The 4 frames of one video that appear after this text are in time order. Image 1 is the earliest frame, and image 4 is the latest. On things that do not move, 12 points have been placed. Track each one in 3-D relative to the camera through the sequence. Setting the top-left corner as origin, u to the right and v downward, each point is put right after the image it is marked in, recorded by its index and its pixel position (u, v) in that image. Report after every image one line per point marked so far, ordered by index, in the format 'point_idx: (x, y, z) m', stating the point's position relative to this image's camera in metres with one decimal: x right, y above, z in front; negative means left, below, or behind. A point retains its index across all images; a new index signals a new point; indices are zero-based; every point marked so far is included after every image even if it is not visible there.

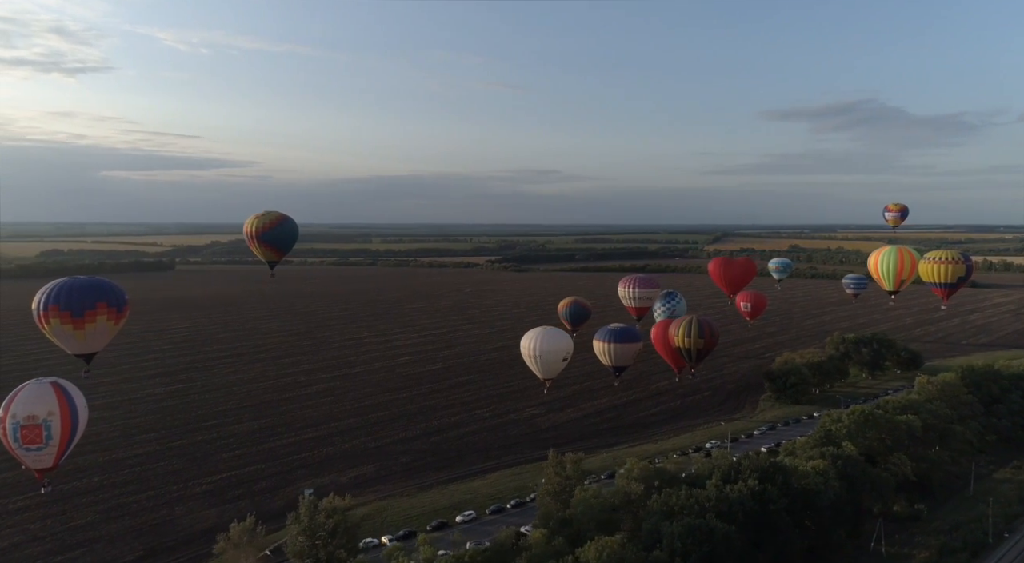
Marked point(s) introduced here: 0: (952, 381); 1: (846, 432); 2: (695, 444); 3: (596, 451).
0: (+9.9, -2.2, +17.6) m
1: (+6.1, -2.8, +14.3) m
2: (+4.1, -3.6, +17.3) m
3: (+1.9, -3.7, +17.0) m
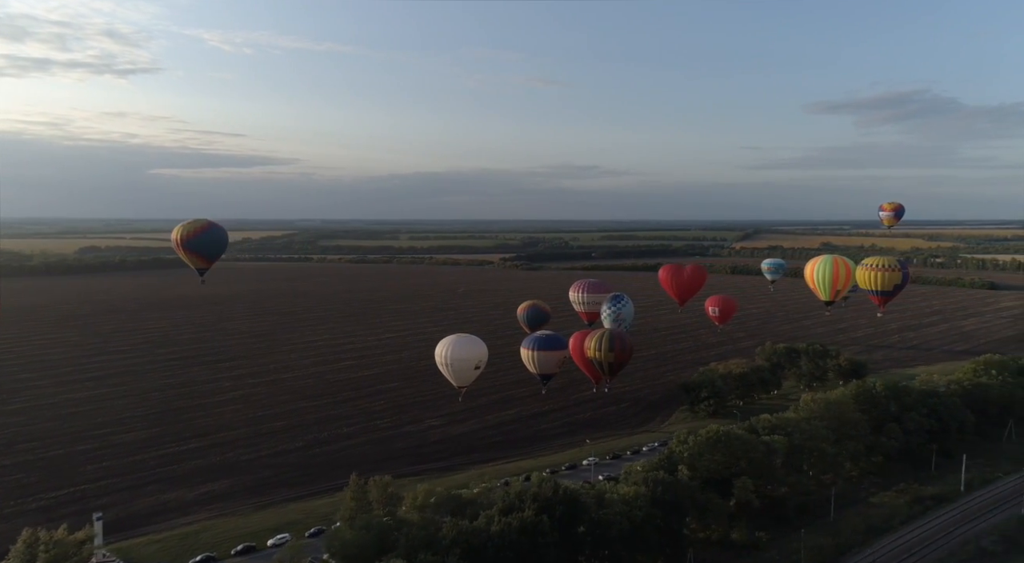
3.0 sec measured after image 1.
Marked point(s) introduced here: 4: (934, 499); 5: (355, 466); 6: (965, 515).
0: (+7.1, -2.5, +16.9) m
1: (+3.1, -3.0, +13.7) m
2: (+1.2, -3.9, +16.8) m
3: (-1.0, -4.0, +16.6) m
4: (+7.8, -4.0, +14.4) m
5: (-3.5, -4.1, +17.2) m
6: (+7.9, -4.1, +13.7) m
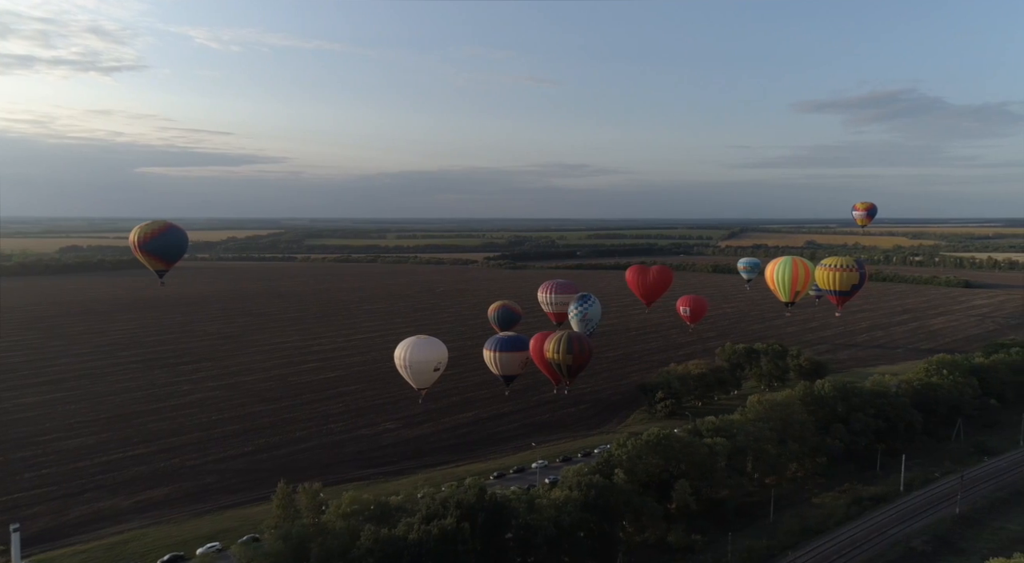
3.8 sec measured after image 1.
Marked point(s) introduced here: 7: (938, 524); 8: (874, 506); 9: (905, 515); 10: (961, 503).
0: (+5.9, -2.6, +16.9) m
1: (+2.0, -3.1, +13.7) m
2: (+0.1, -3.9, +16.7) m
3: (-2.1, -4.0, +16.5) m
4: (+6.7, -4.0, +14.5) m
5: (-4.6, -4.1, +17.0) m
6: (+6.8, -4.1, +13.8) m
7: (+7.3, -4.1, +13.4) m
8: (+6.6, -4.1, +14.2) m
9: (+6.9, -4.1, +13.8) m
10: (+8.2, -4.0, +14.3) m
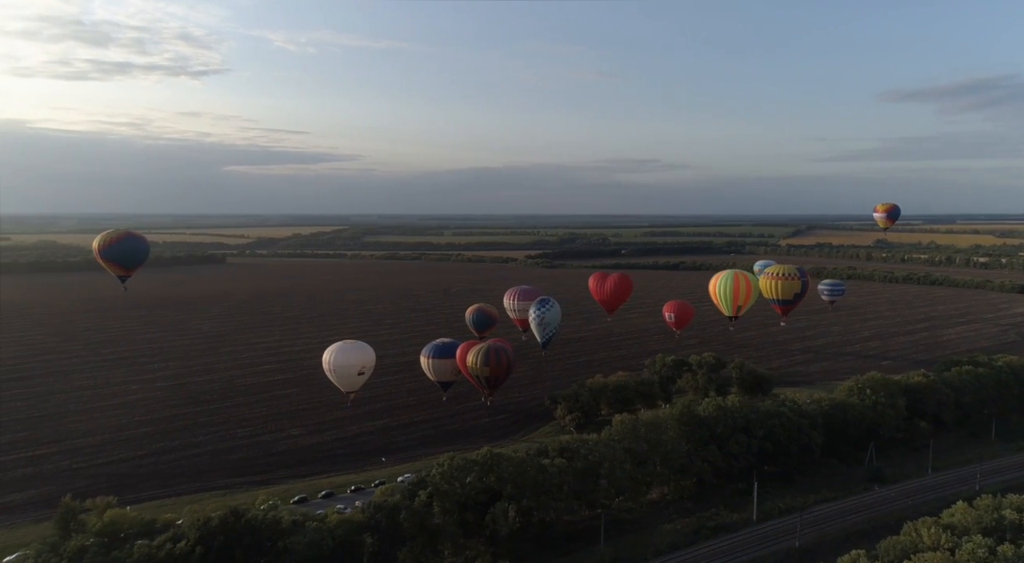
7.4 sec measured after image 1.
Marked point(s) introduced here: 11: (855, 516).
0: (+3.0, -2.9, +16.3) m
1: (-1.1, -3.4, +13.3) m
2: (-2.8, -4.2, +16.5) m
3: (-5.1, -4.2, +16.4) m
4: (+3.6, -4.3, +13.8) m
5: (-7.5, -4.3, +17.1) m
6: (+3.7, -4.4, +13.1) m
7: (+4.1, -4.5, +12.6) m
8: (+3.5, -4.4, +13.6) m
9: (+3.8, -4.4, +13.1) m
10: (+5.1, -4.4, +13.5) m
11: (+6.4, -4.3, +14.5) m
